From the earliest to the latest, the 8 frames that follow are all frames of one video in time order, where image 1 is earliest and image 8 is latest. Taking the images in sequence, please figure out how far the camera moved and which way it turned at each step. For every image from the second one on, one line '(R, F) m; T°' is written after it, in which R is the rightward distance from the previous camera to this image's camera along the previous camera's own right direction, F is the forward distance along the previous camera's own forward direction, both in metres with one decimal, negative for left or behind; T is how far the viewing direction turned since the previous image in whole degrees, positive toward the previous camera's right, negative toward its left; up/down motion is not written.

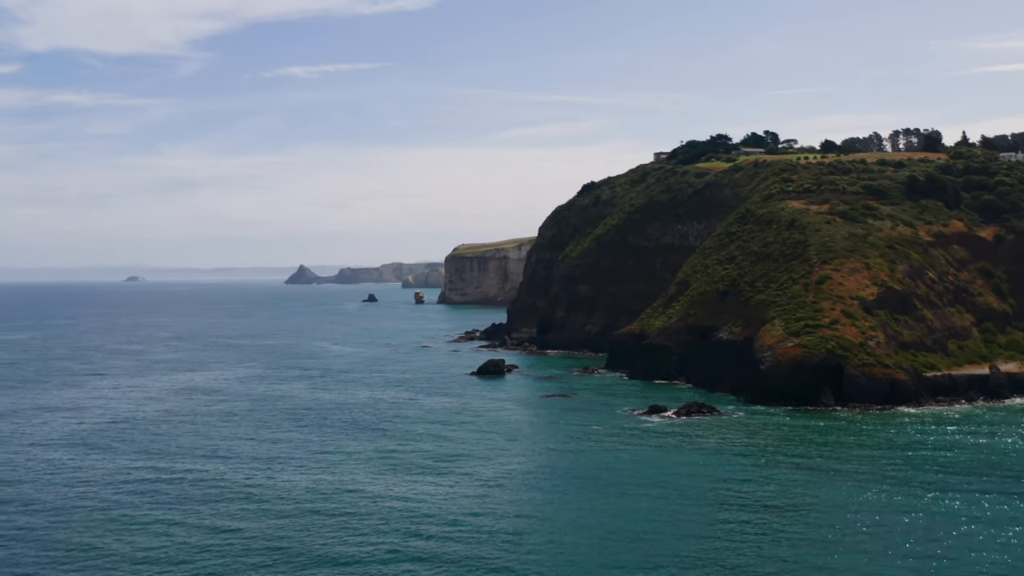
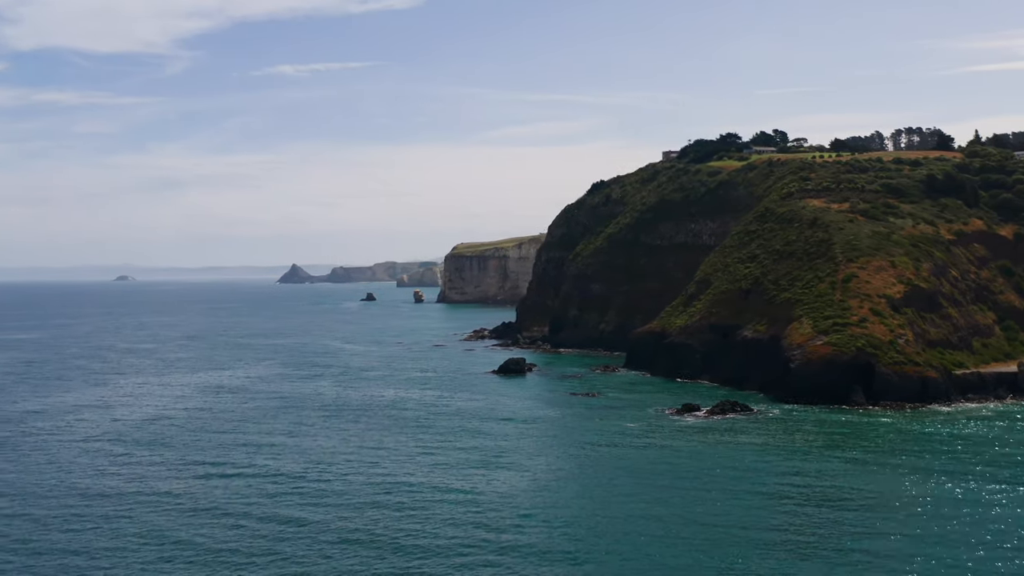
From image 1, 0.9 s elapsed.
(-2.6, -0.2) m; 0°
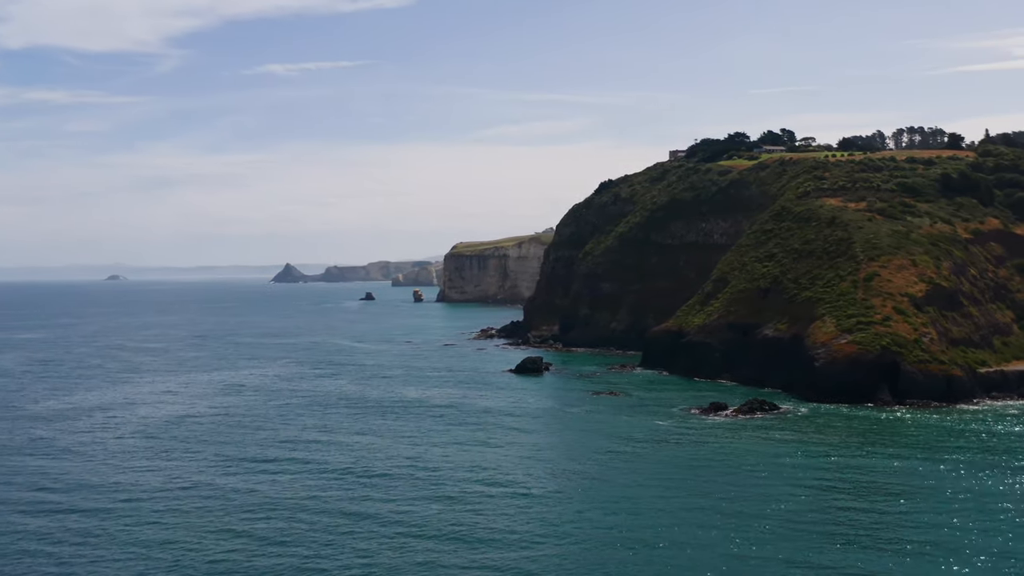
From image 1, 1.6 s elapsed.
(-2.2, -0.1) m; 0°
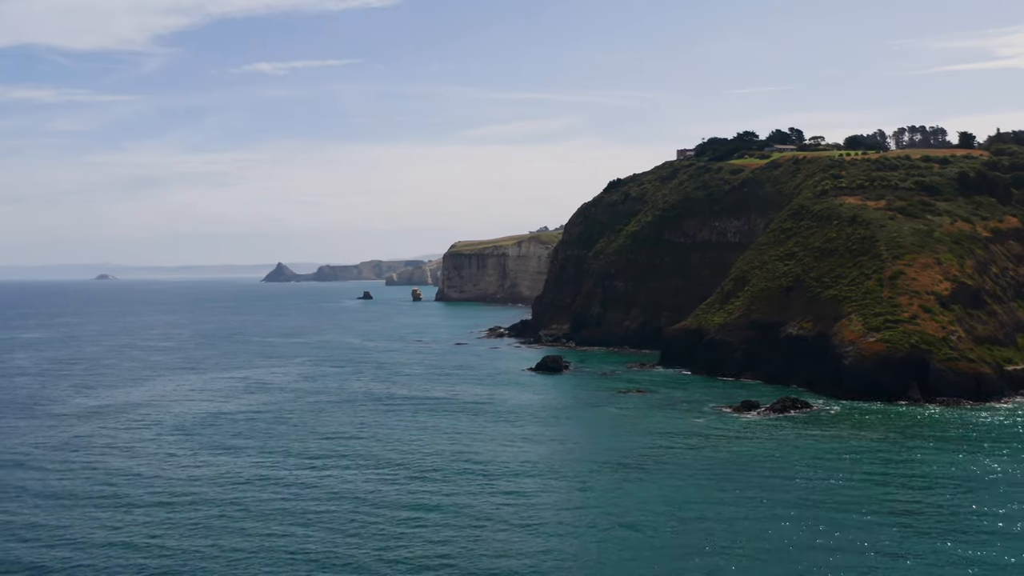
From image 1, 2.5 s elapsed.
(-2.7, -0.2) m; 0°
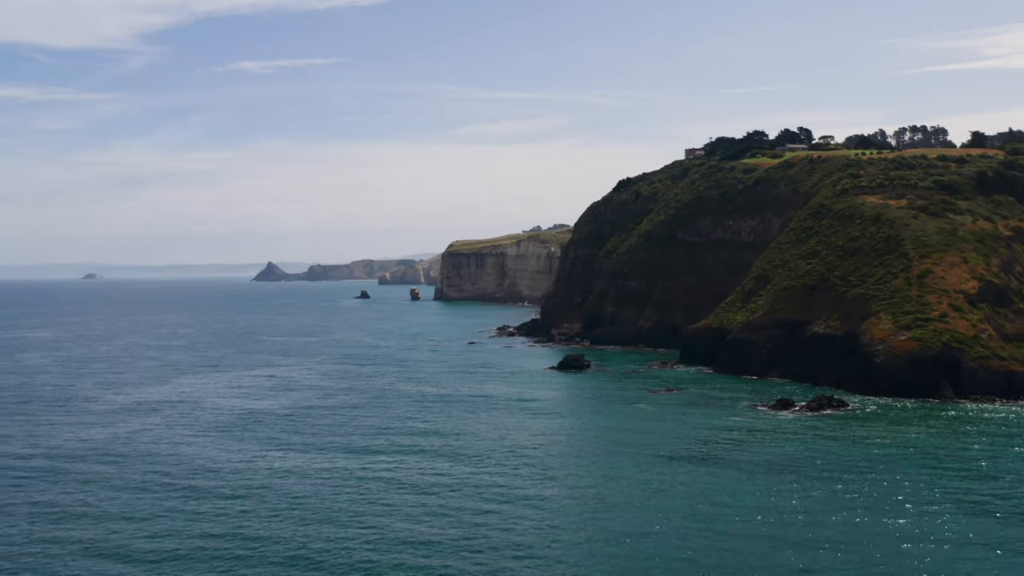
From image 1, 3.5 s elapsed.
(-3.0, -0.3) m; 0°
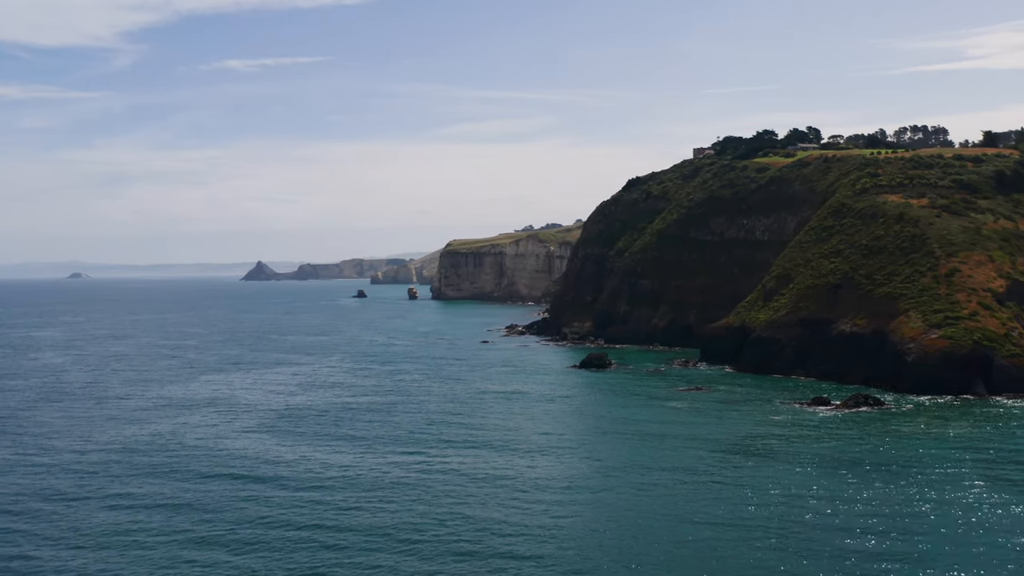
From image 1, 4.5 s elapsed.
(-3.1, -0.4) m; 0°
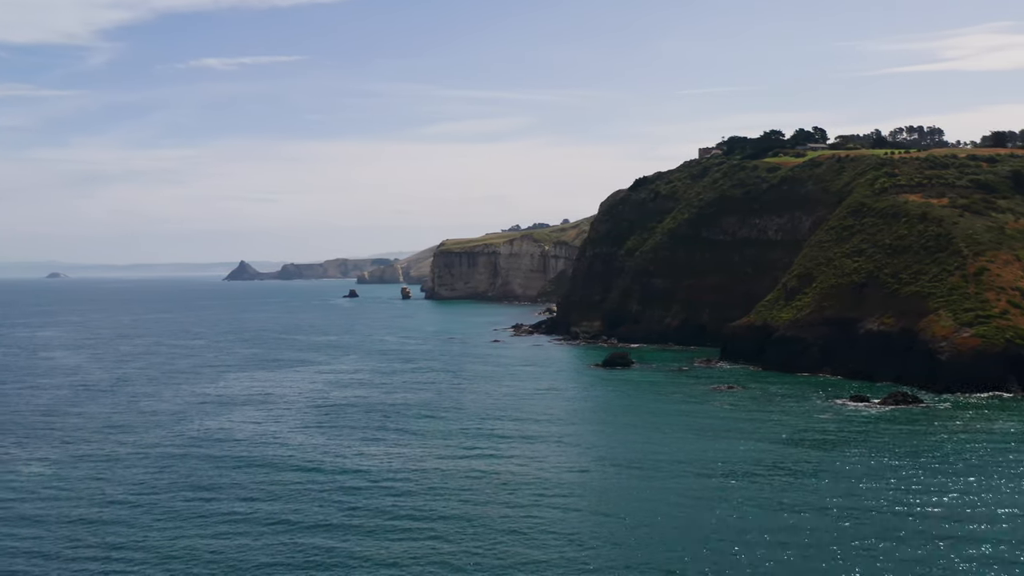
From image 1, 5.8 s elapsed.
(-3.8, -0.3) m; 0°
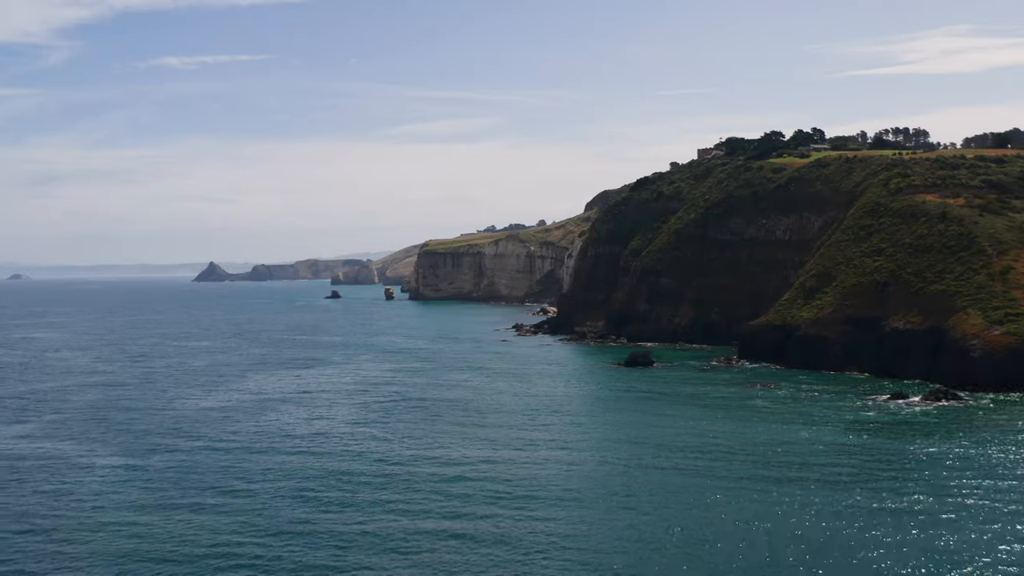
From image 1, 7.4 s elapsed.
(-4.8, -0.5) m; +1°
